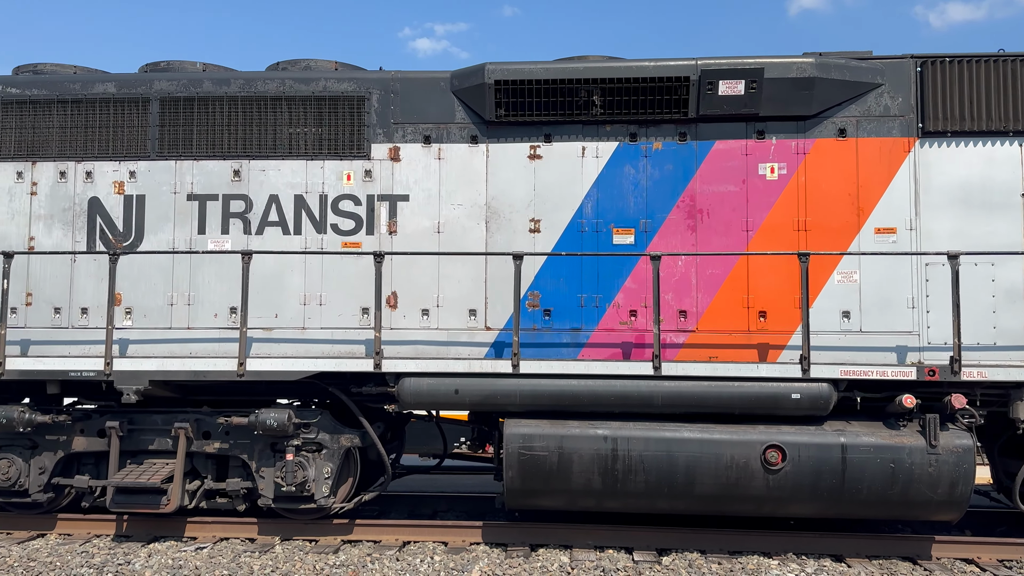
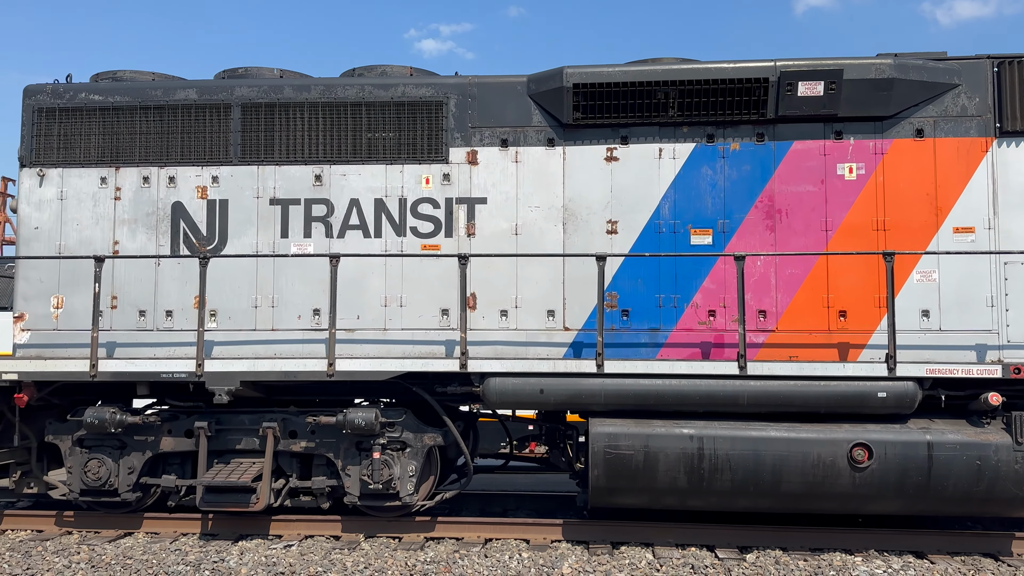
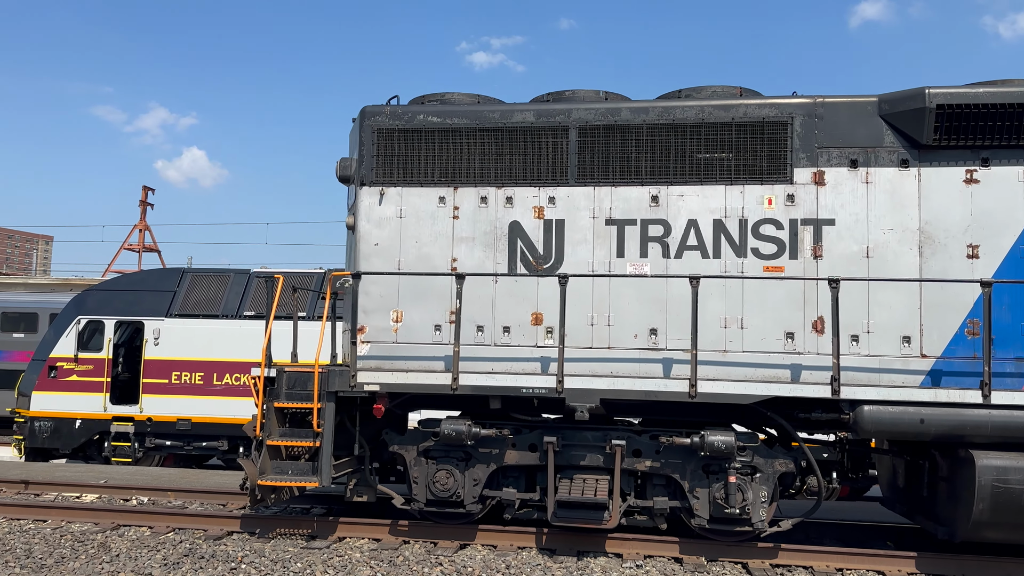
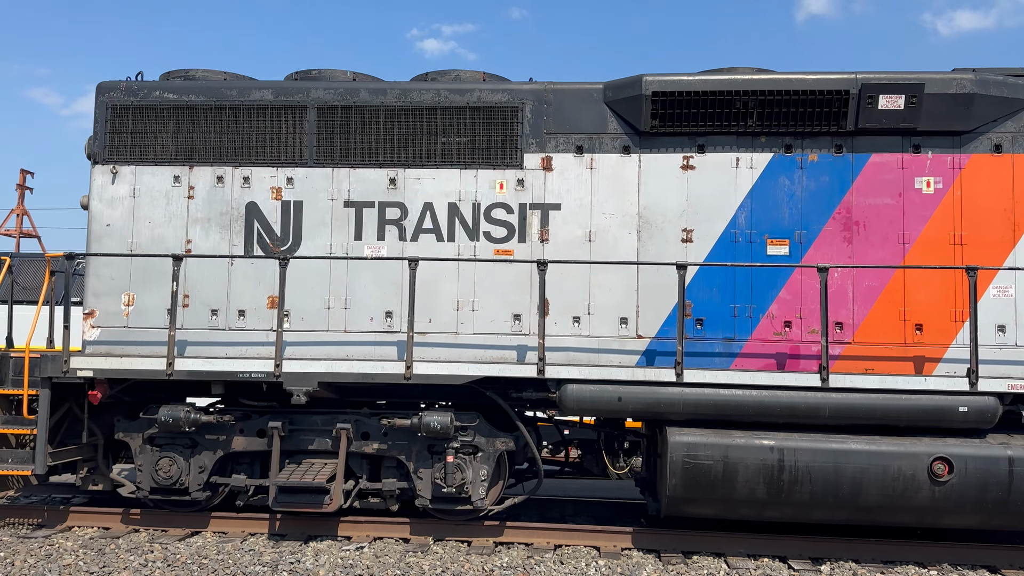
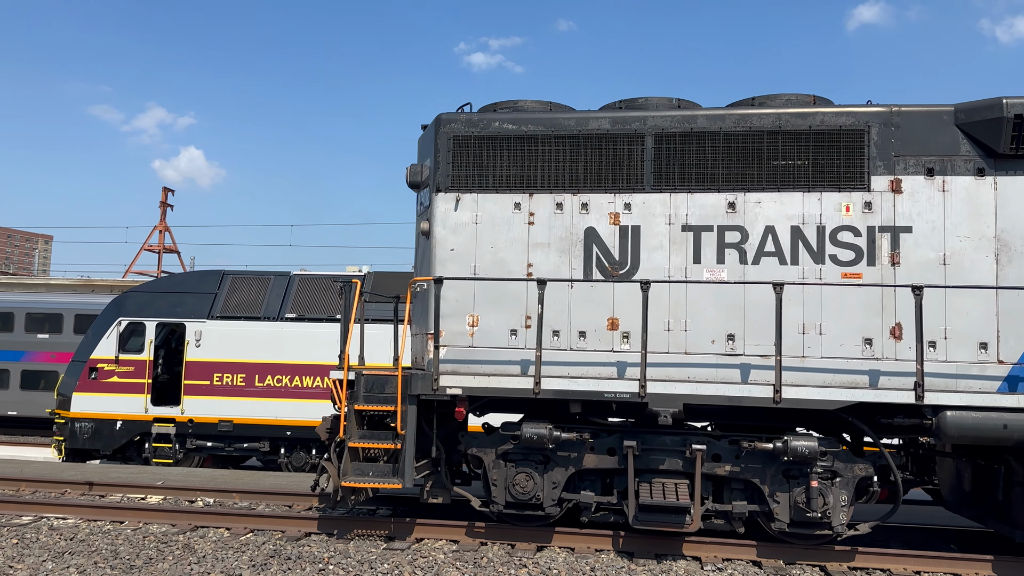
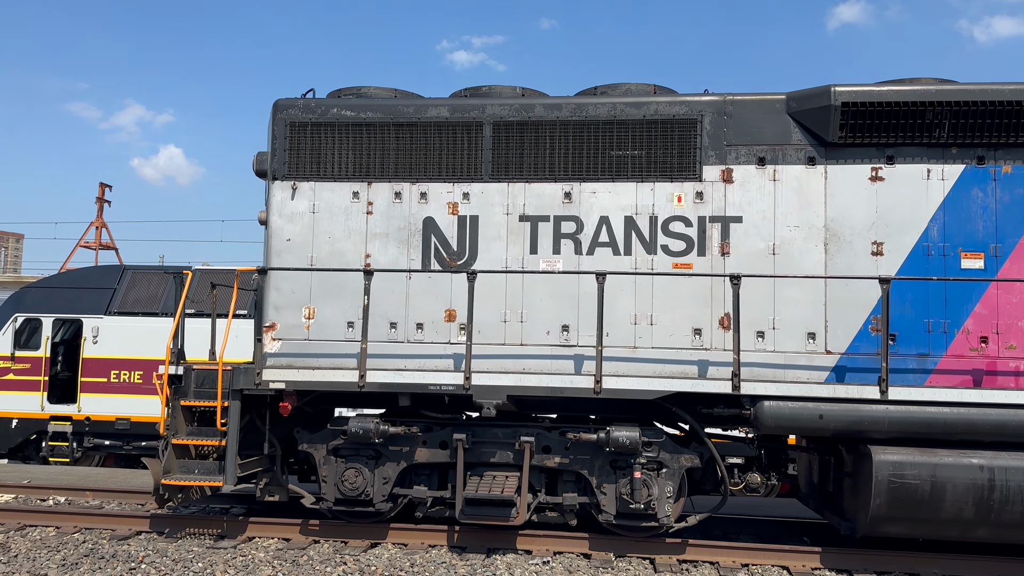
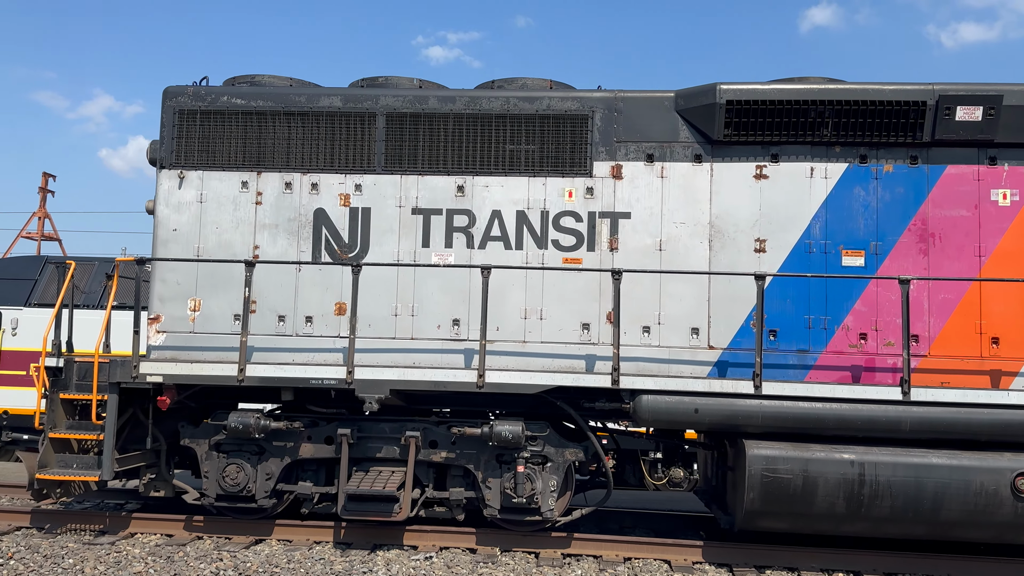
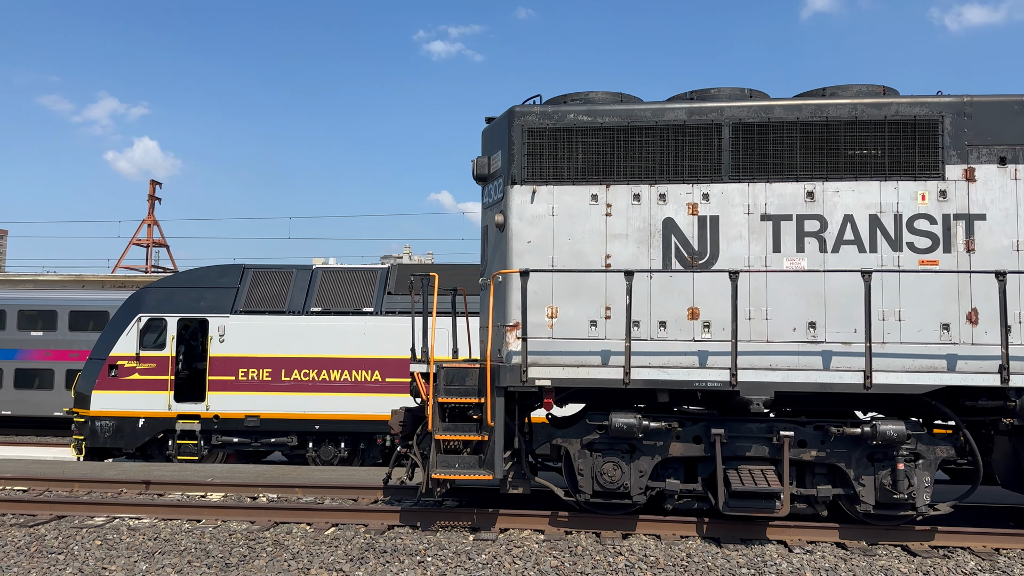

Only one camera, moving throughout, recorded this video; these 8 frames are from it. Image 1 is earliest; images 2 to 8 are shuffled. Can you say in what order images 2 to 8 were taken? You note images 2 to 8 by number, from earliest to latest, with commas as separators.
2, 4, 7, 6, 3, 5, 8
